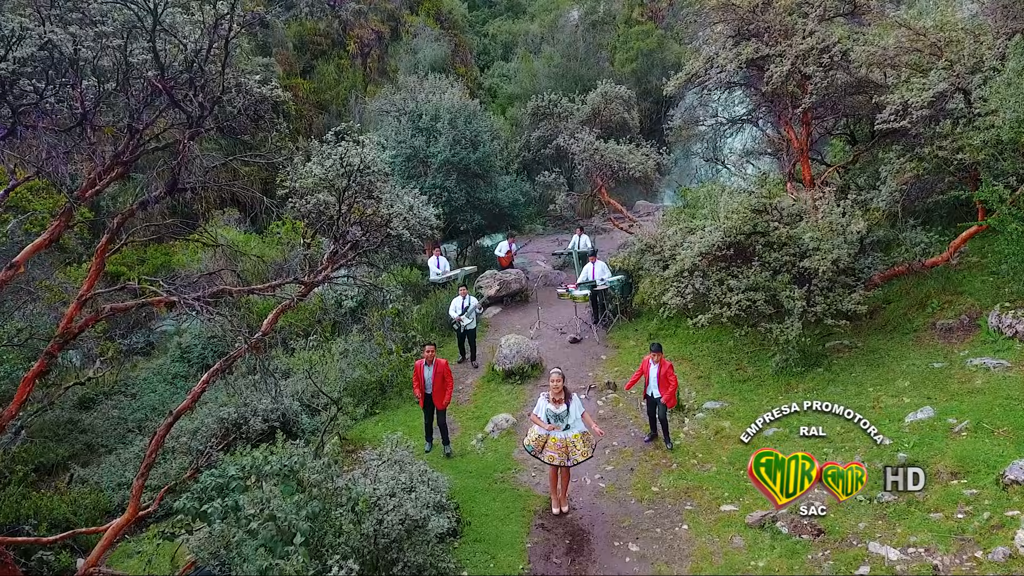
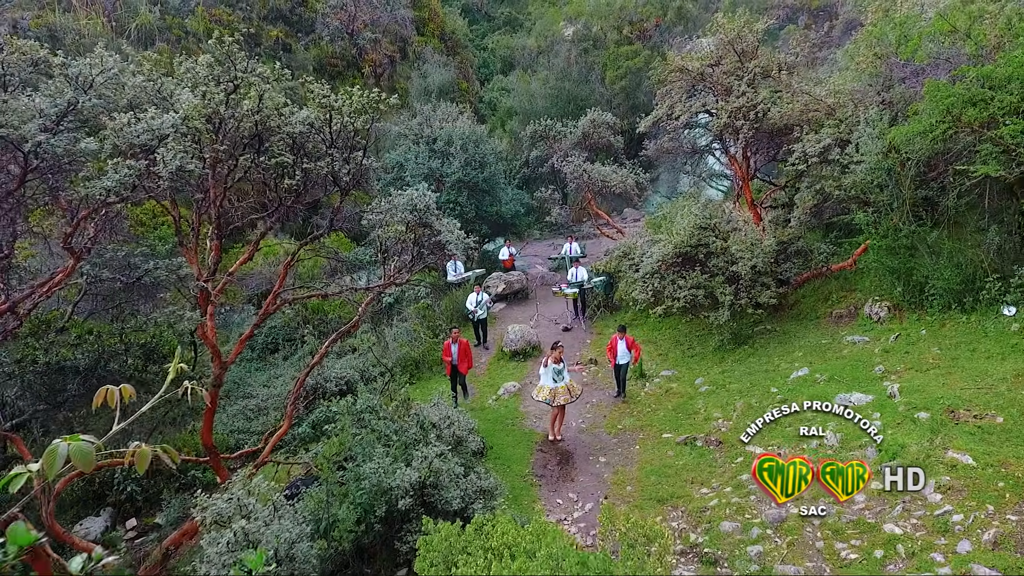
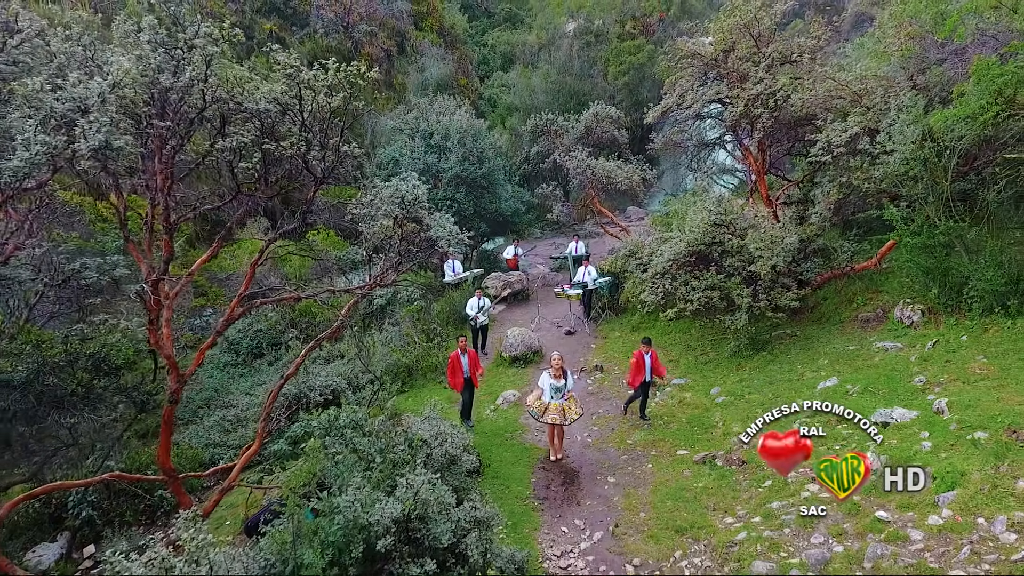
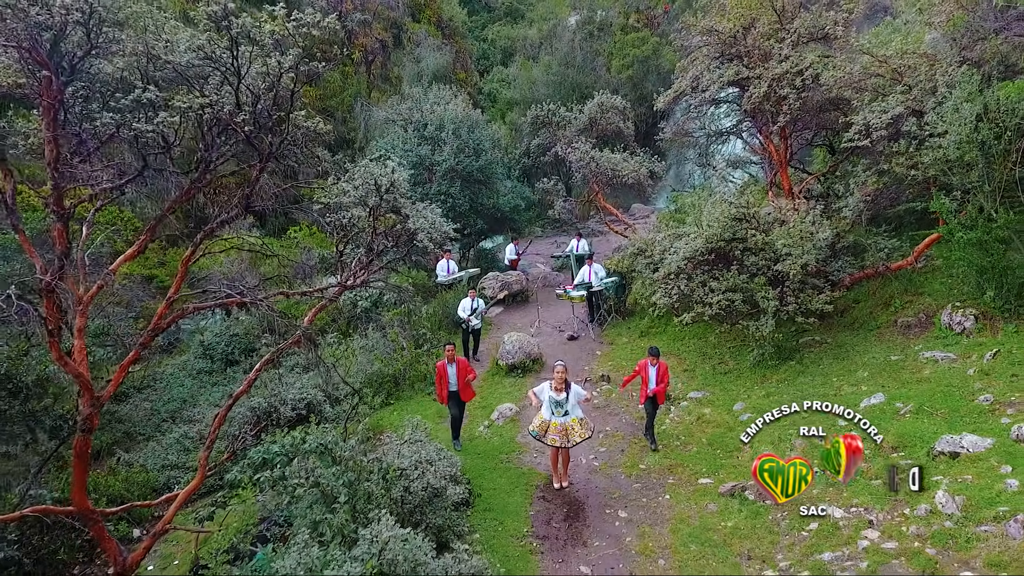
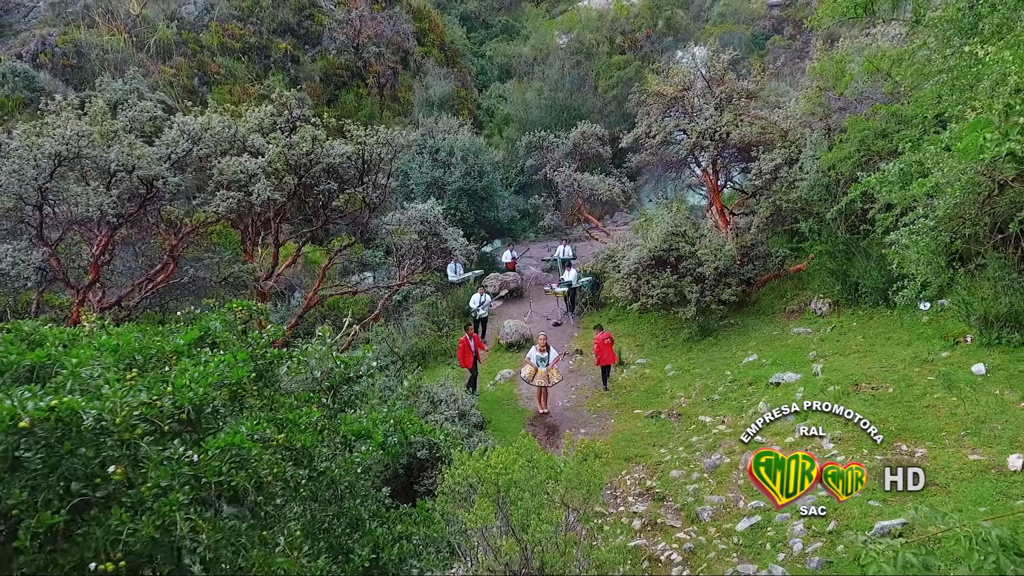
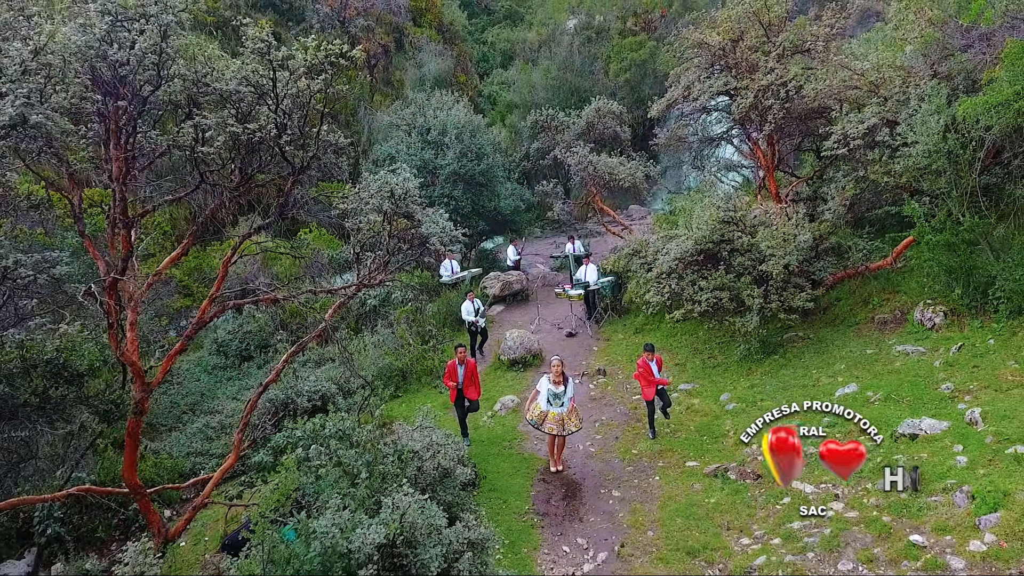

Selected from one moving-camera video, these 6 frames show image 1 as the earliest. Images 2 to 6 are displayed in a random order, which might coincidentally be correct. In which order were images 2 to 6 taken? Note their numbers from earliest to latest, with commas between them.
4, 6, 3, 2, 5
